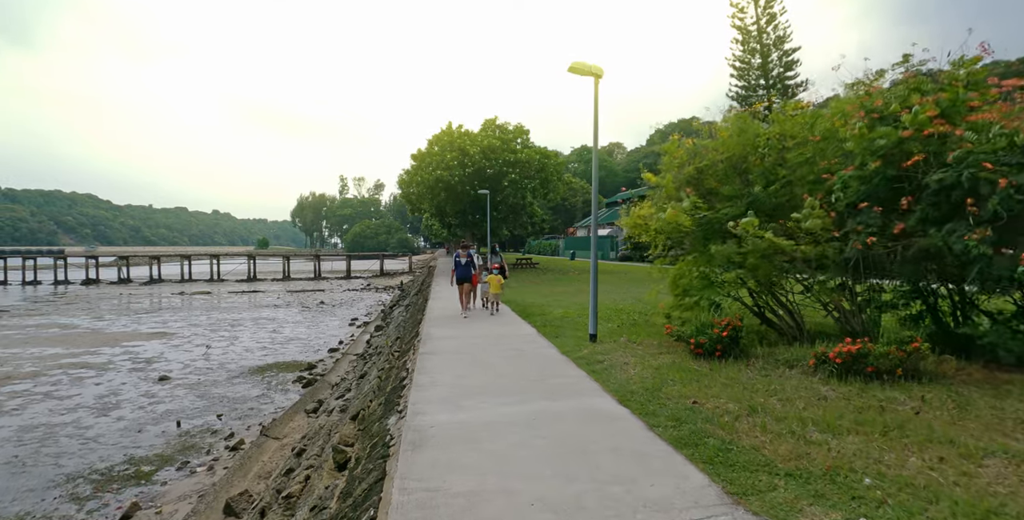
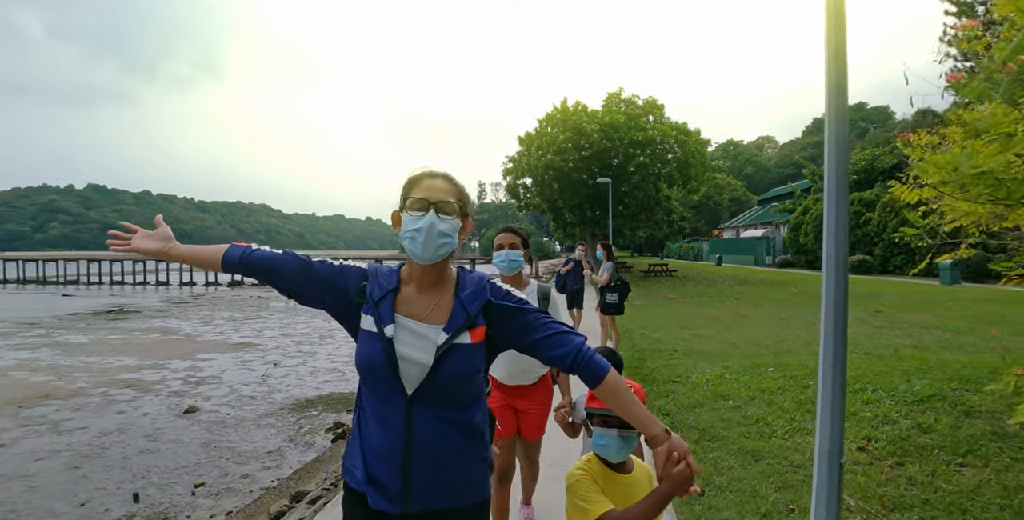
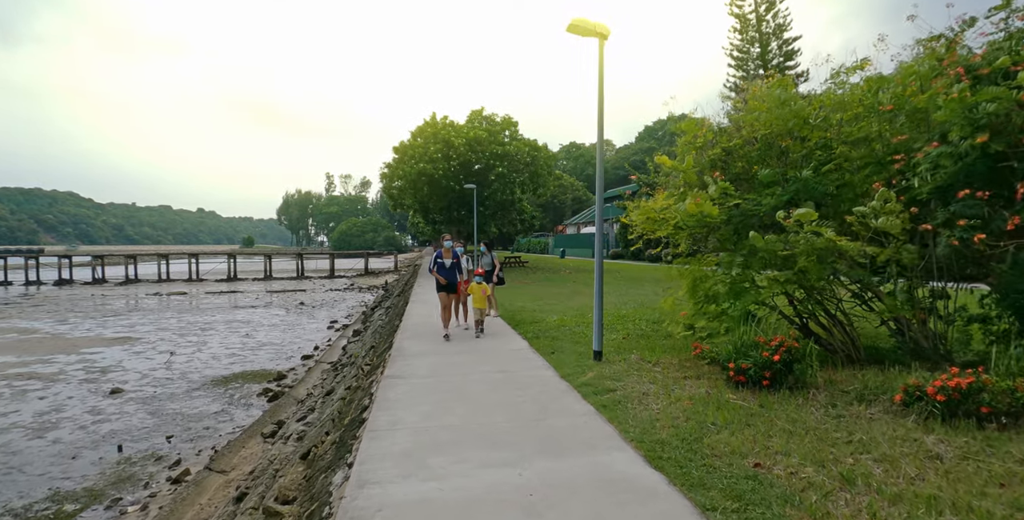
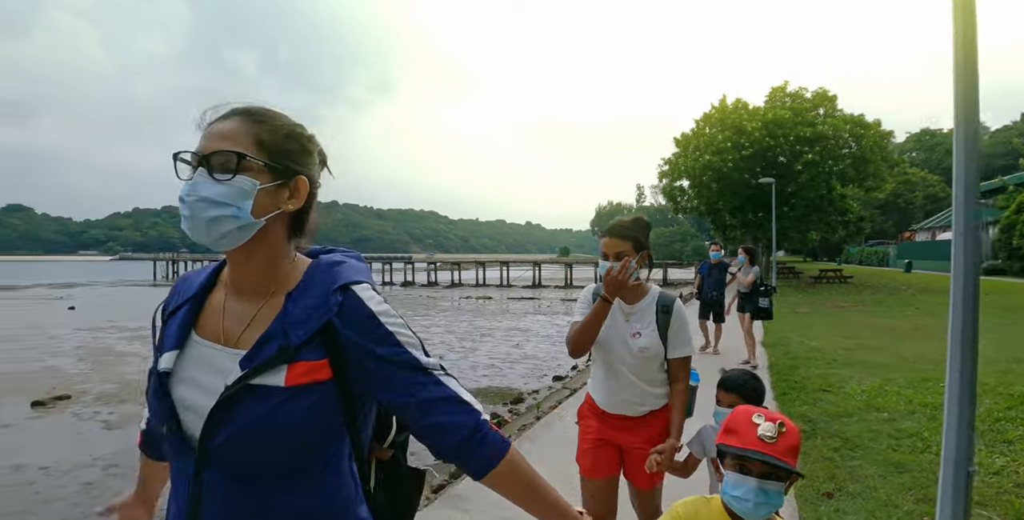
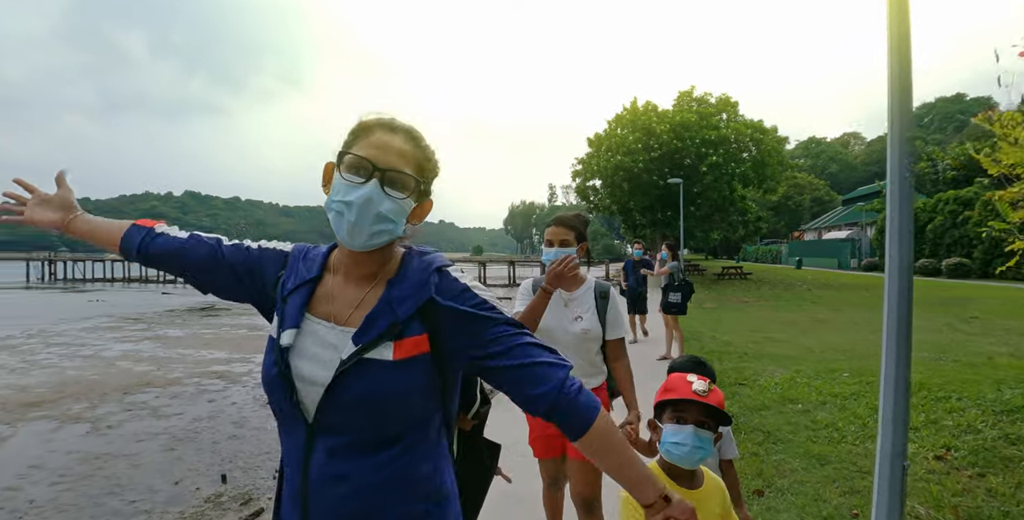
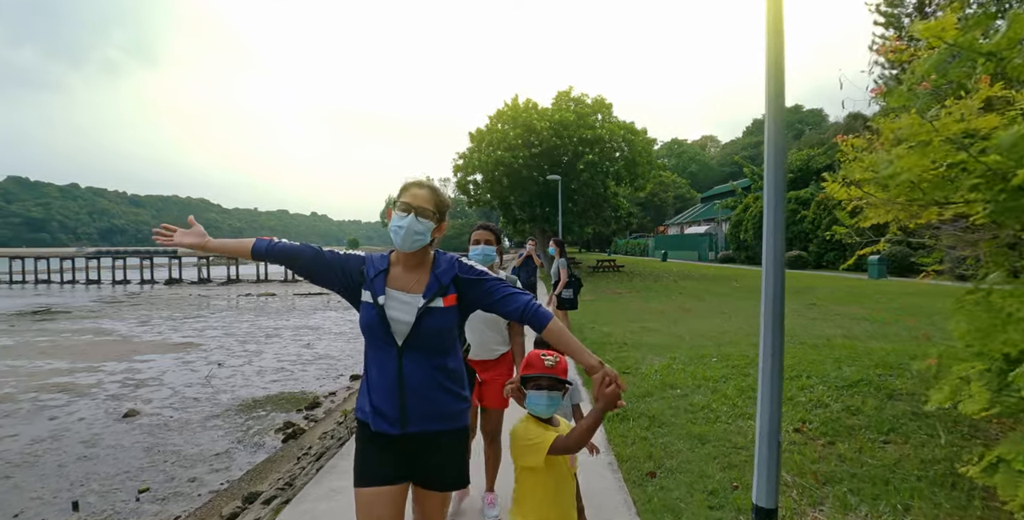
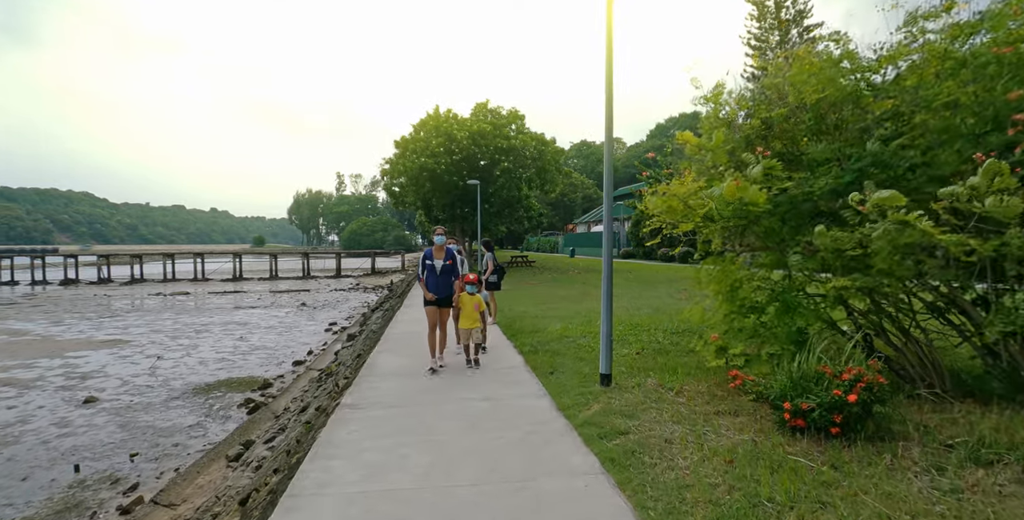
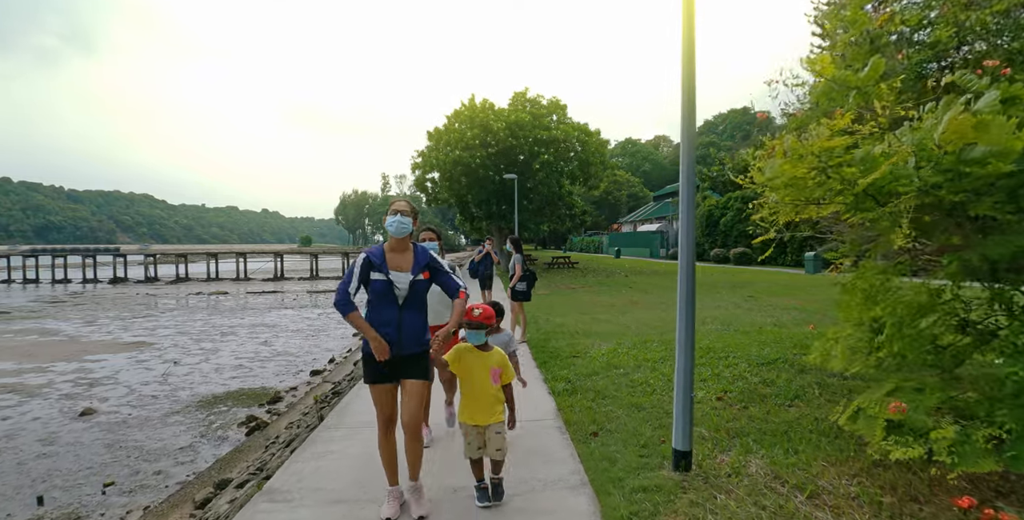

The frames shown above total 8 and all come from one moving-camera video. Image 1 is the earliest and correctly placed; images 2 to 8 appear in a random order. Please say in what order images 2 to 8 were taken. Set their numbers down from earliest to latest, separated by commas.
3, 7, 8, 6, 2, 5, 4
